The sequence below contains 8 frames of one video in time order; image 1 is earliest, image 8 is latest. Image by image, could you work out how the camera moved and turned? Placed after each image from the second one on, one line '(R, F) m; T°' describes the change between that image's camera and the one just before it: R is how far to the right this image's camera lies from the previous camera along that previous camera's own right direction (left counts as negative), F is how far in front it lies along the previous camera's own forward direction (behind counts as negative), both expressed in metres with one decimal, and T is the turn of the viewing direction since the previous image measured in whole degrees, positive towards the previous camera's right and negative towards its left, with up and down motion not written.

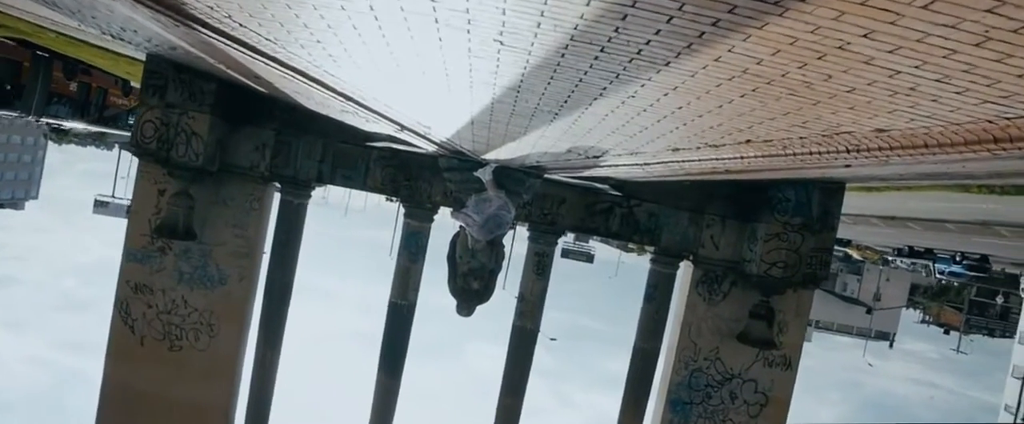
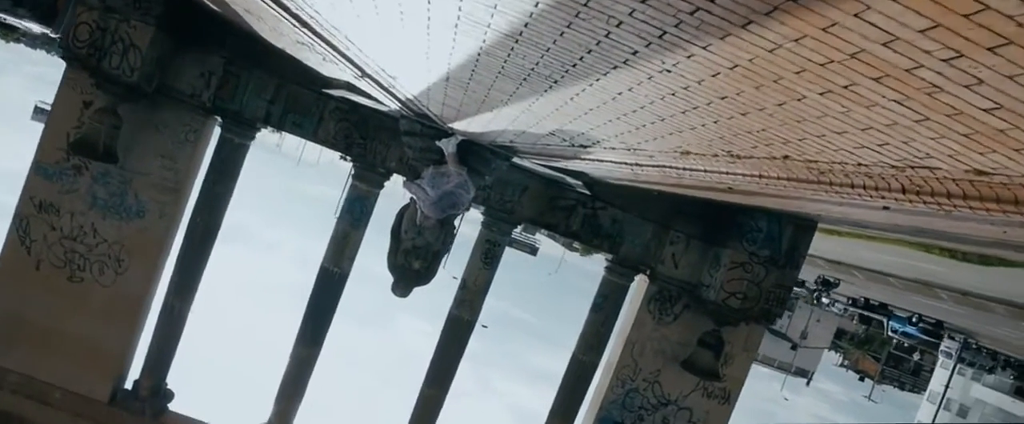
(-0.1, +1.3) m; +4°
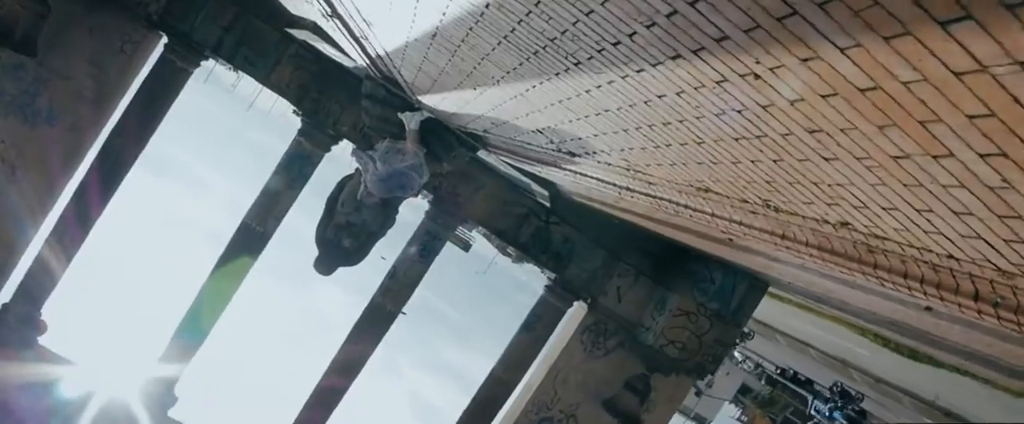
(-0.2, +1.2) m; +4°
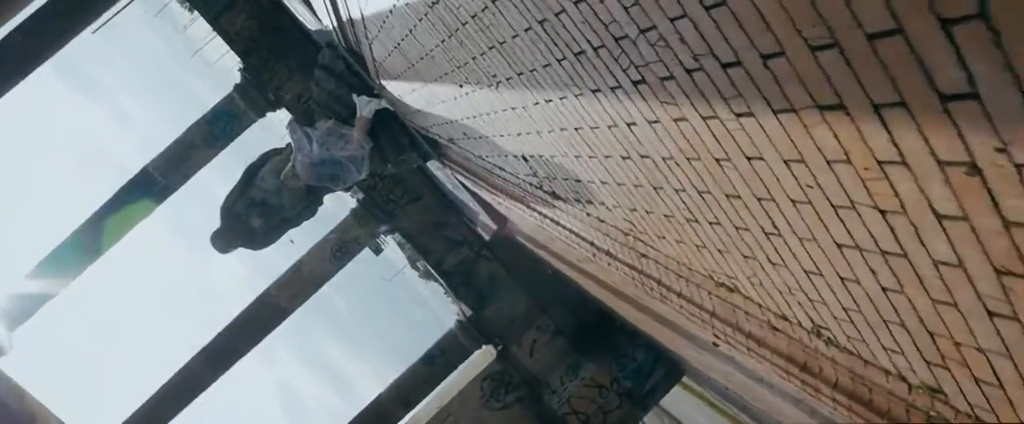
(-0.2, +1.1) m; +6°
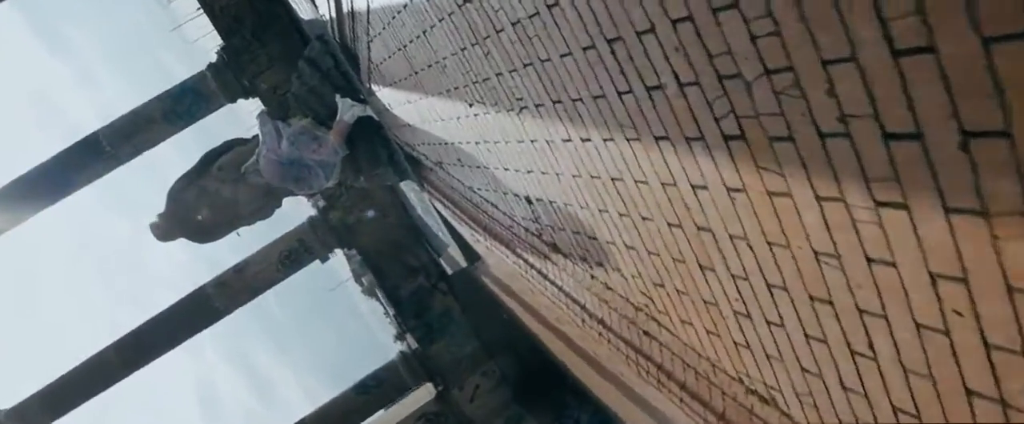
(-0.2, +0.6) m; +3°
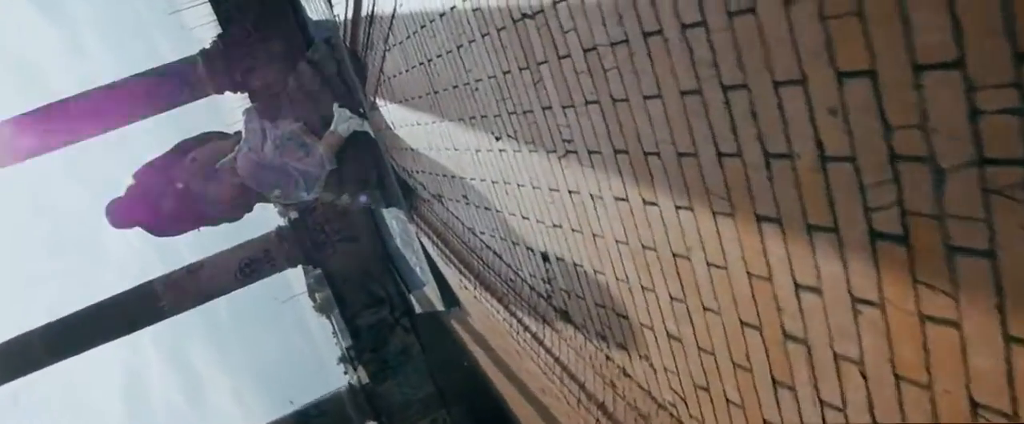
(-0.2, +0.5) m; +2°
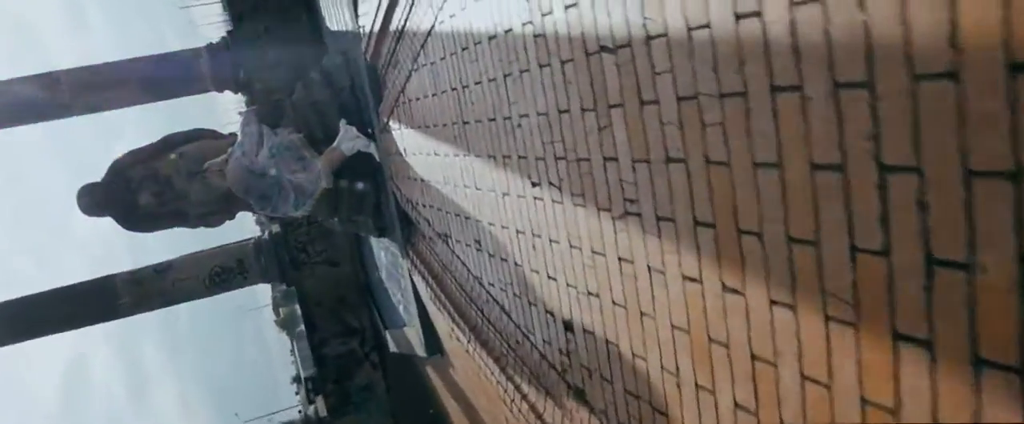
(-0.2, +0.4) m; +1°
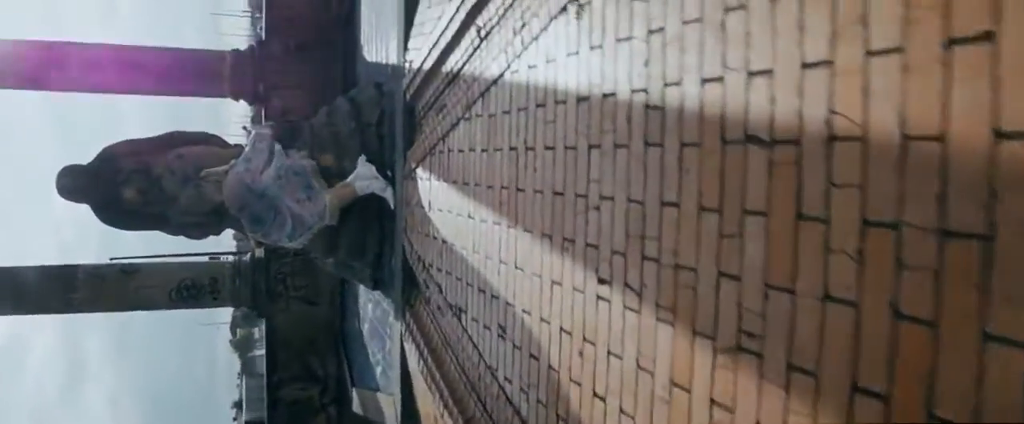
(-0.3, +0.5) m; +1°
